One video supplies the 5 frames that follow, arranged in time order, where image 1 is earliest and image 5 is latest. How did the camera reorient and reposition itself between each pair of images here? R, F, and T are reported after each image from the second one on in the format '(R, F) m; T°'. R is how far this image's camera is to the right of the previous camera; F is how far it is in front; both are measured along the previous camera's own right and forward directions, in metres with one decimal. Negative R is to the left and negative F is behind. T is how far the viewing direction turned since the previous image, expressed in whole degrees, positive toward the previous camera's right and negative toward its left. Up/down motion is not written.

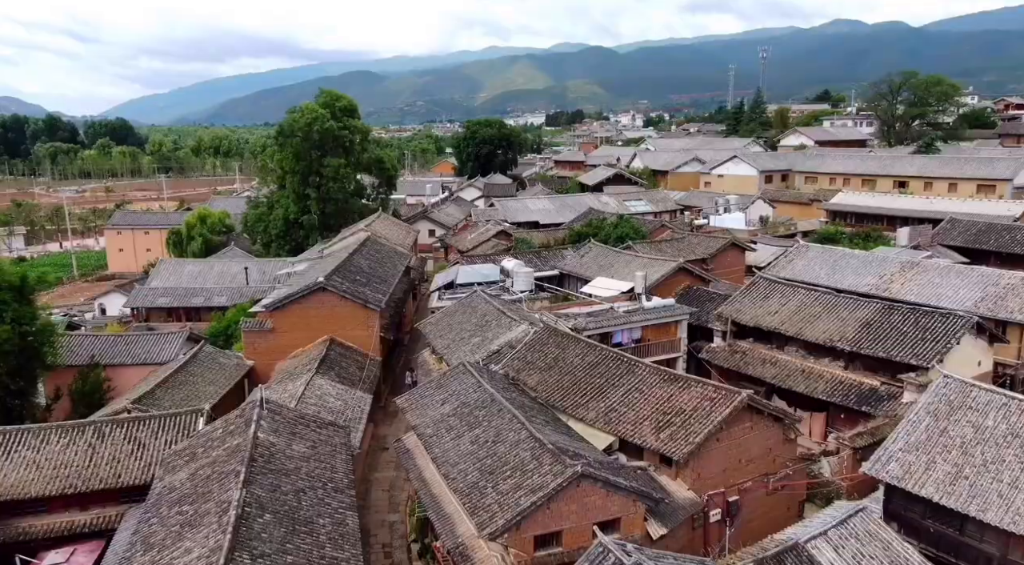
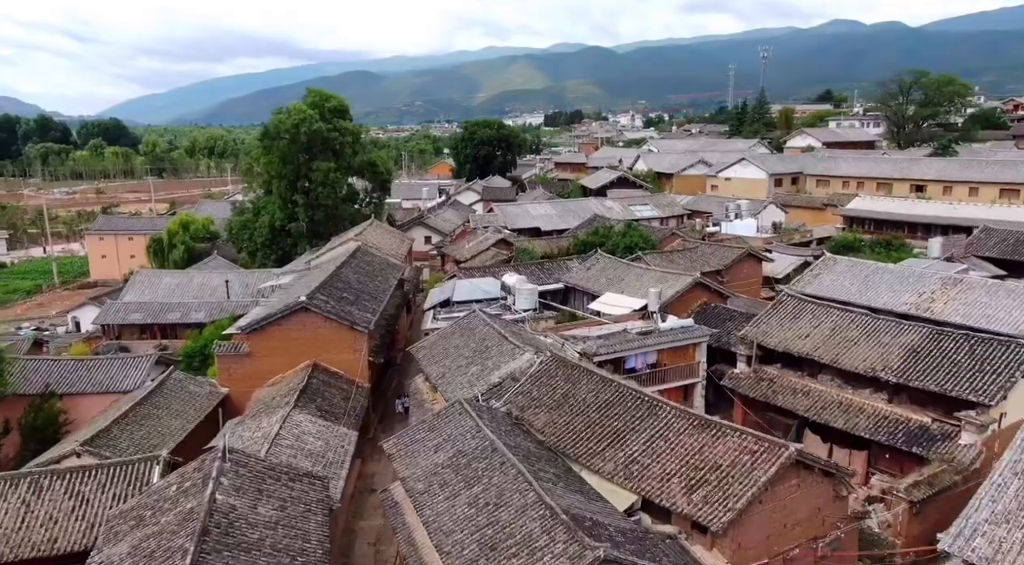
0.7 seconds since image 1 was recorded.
(-0.1, +1.9) m; 0°
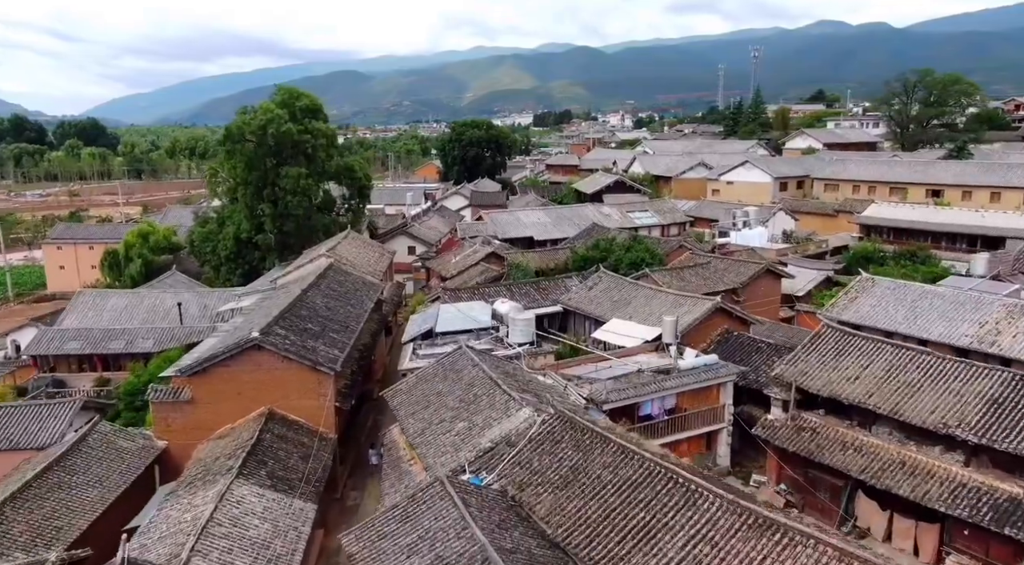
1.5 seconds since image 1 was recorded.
(-0.1, +2.8) m; +1°
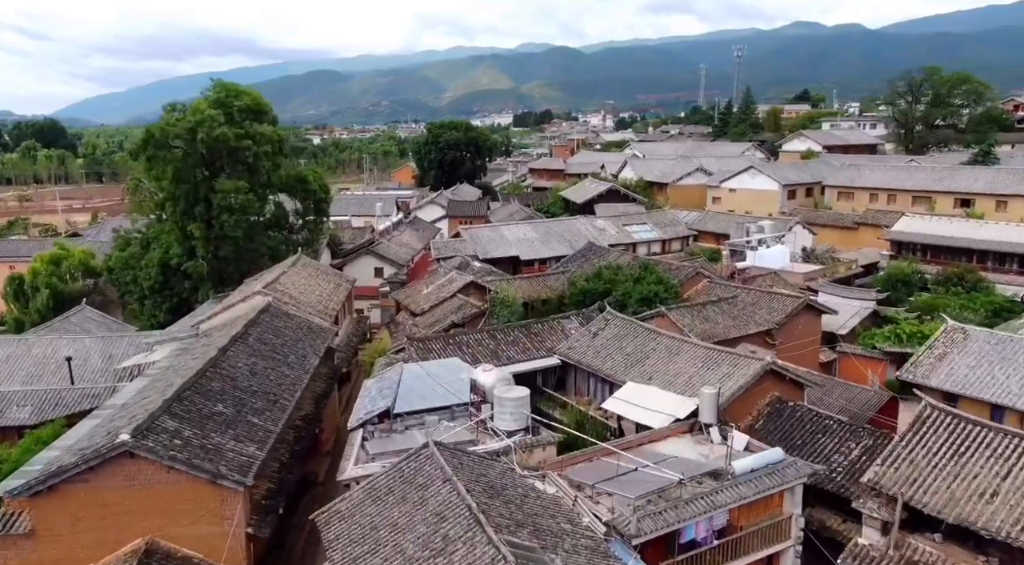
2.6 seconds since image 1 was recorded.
(-0.1, +4.5) m; +2°
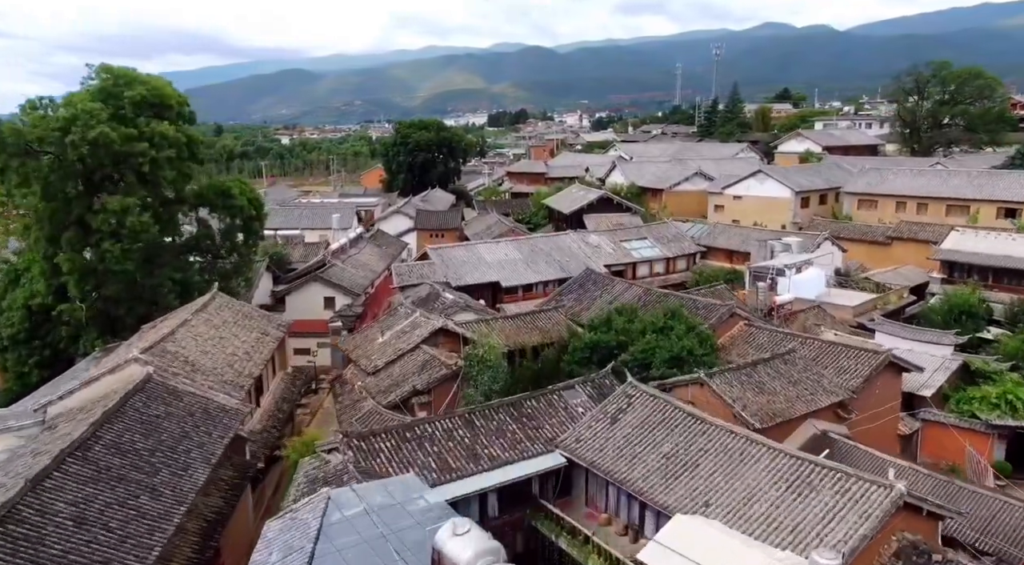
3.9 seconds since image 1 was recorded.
(-0.1, +5.2) m; +2°
